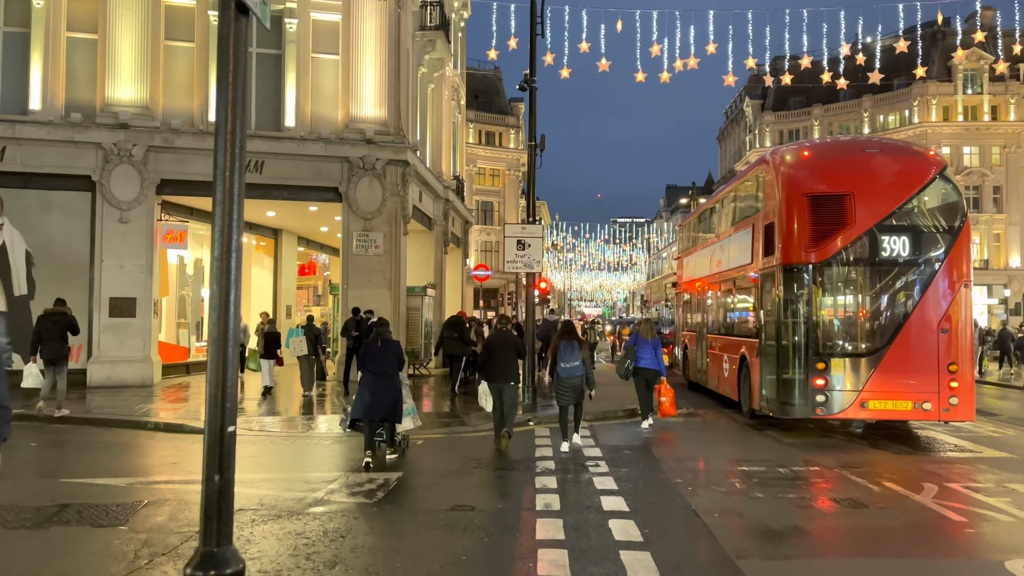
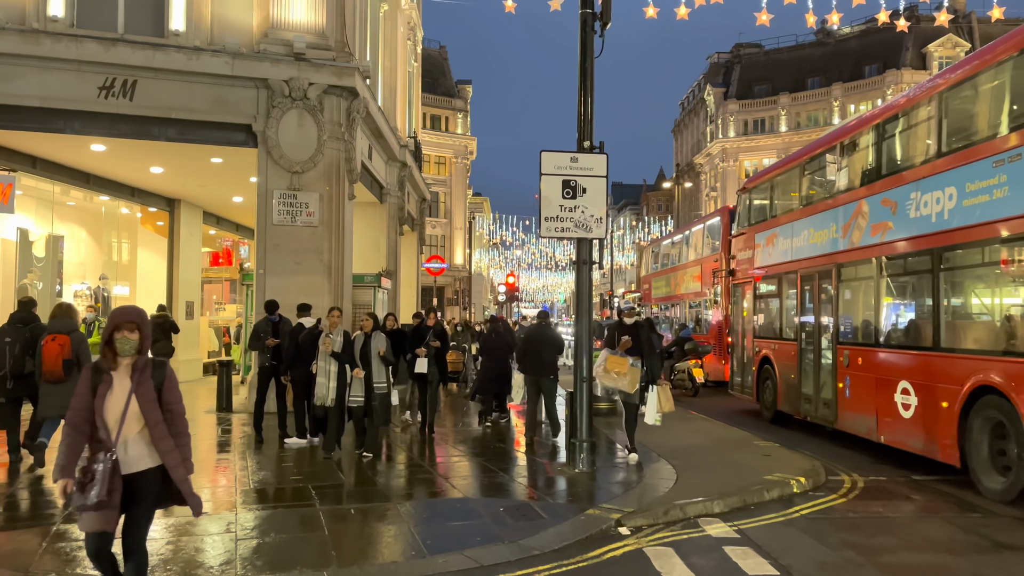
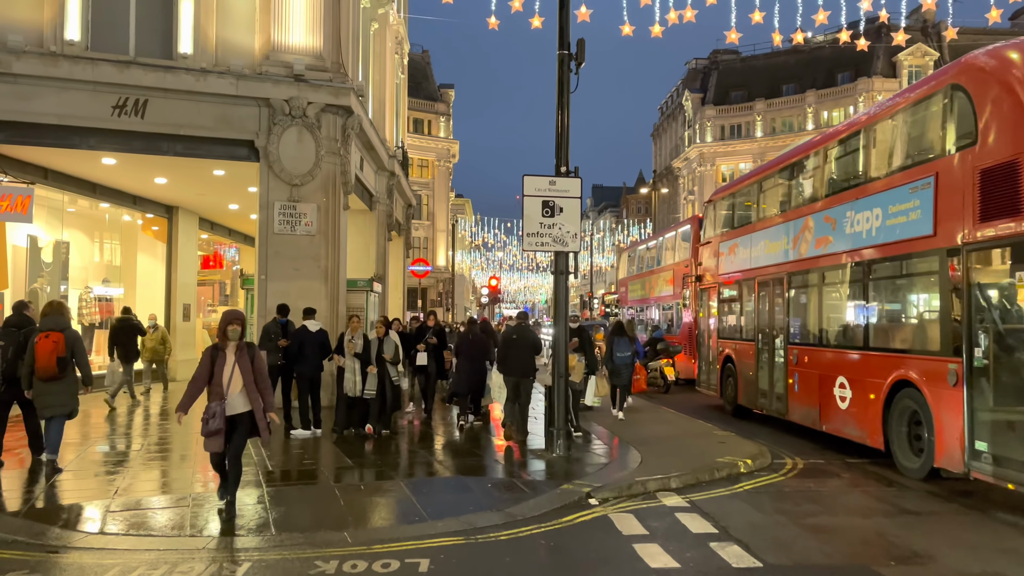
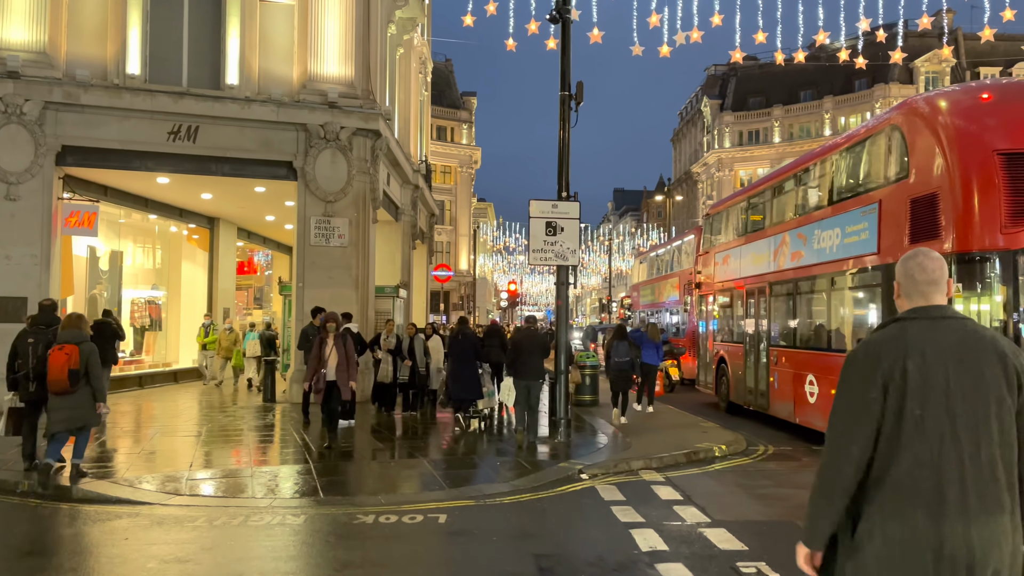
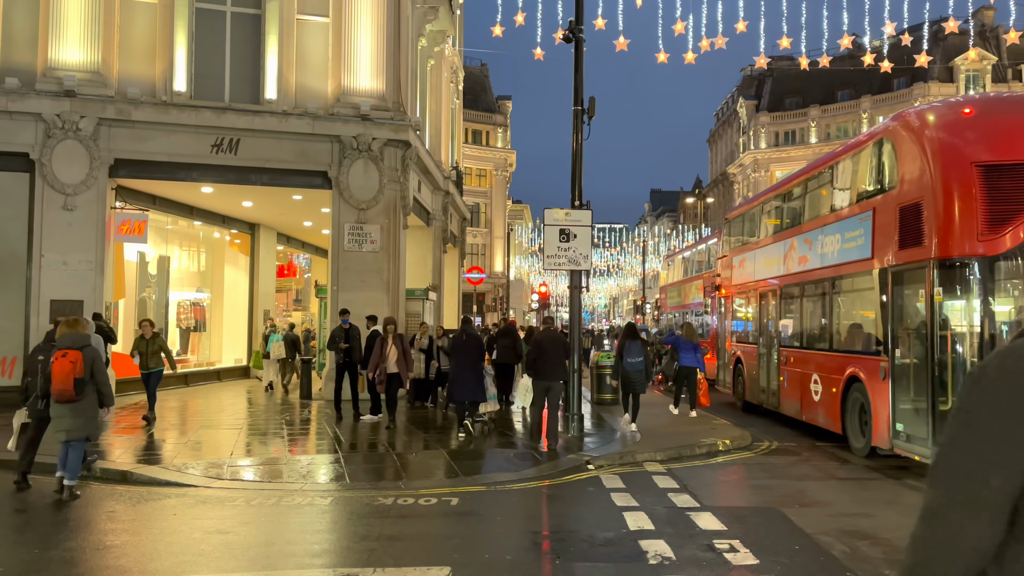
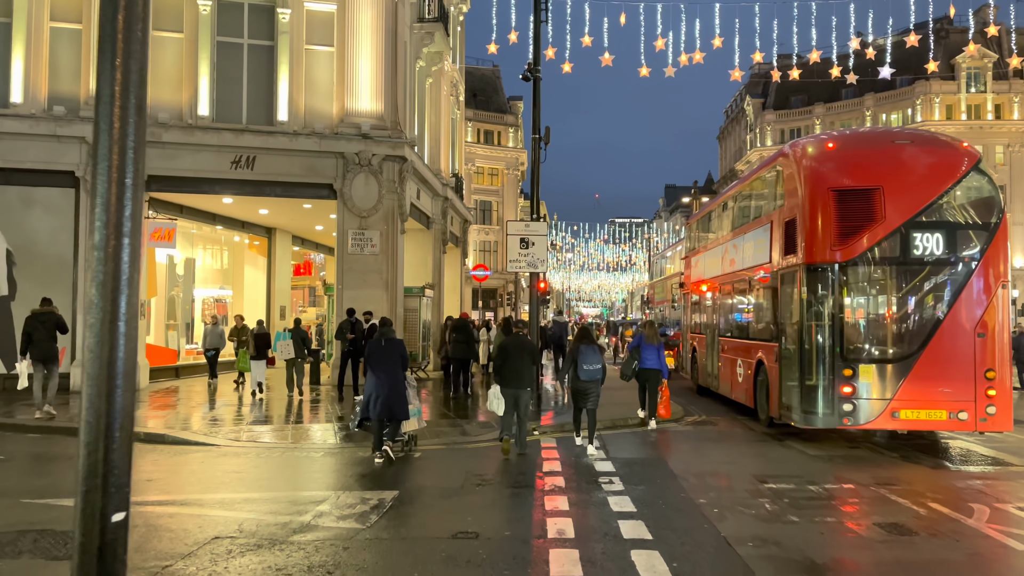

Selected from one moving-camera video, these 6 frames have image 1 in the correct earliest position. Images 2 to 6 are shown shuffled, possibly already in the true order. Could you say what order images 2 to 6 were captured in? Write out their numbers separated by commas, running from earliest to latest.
6, 5, 4, 3, 2
